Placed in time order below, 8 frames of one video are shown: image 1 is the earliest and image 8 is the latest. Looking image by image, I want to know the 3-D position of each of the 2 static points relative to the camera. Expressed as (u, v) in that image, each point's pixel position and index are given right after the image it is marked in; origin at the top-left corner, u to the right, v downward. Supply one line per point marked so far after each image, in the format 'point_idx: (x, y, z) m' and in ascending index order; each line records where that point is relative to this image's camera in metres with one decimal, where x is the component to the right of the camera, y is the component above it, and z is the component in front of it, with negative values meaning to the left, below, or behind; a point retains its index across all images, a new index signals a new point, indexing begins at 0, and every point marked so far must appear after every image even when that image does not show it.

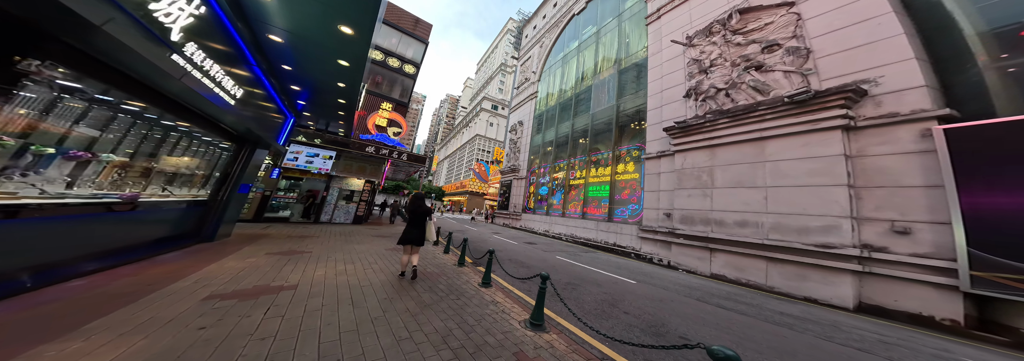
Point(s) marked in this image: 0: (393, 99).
0: (-8.7, +6.3, +16.4) m
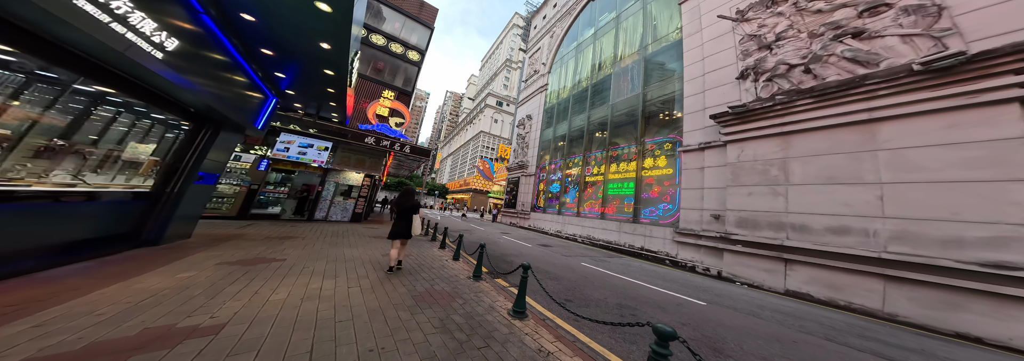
0: (-8.0, +6.6, +15.3) m
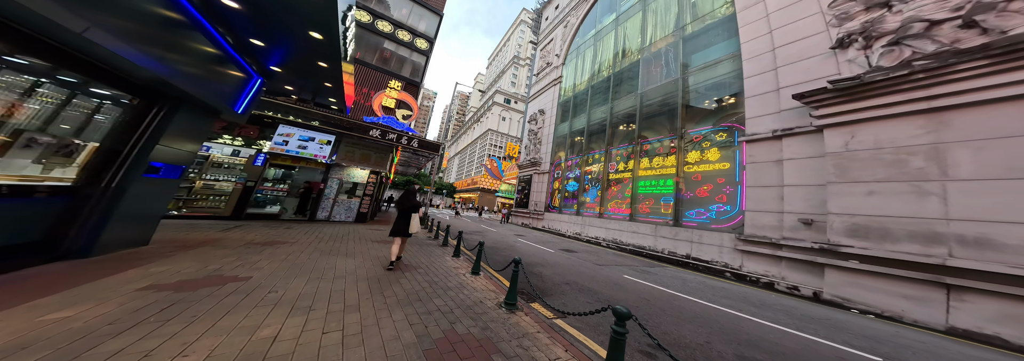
0: (-7.1, +6.8, +14.4) m
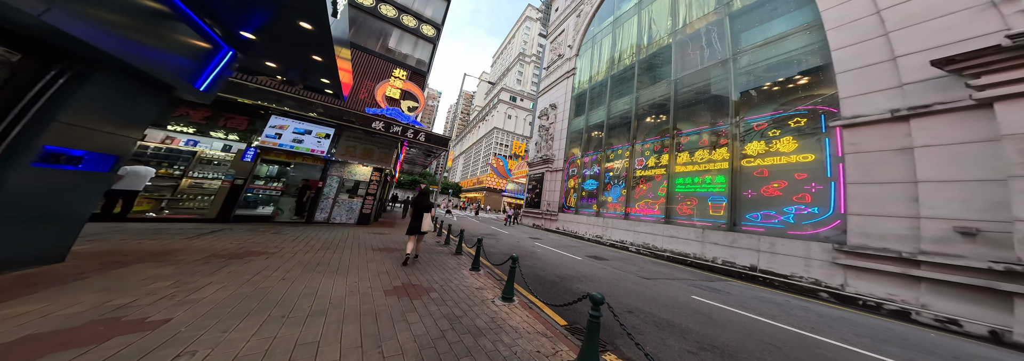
0: (-6.2, +6.9, +13.3) m
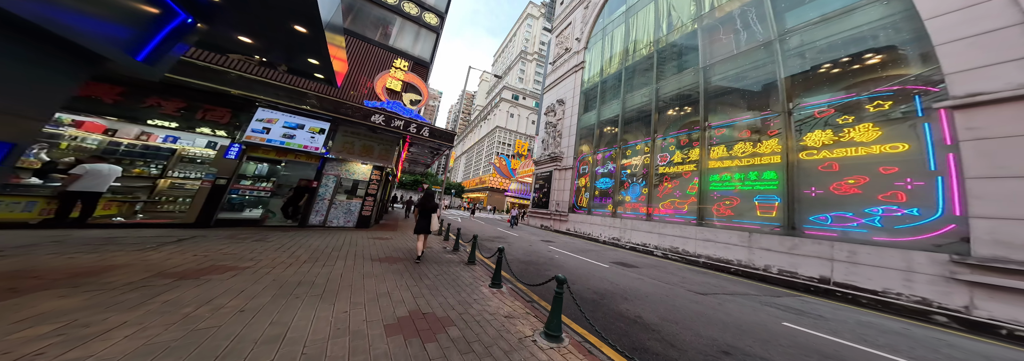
0: (-5.7, +6.9, +12.4) m
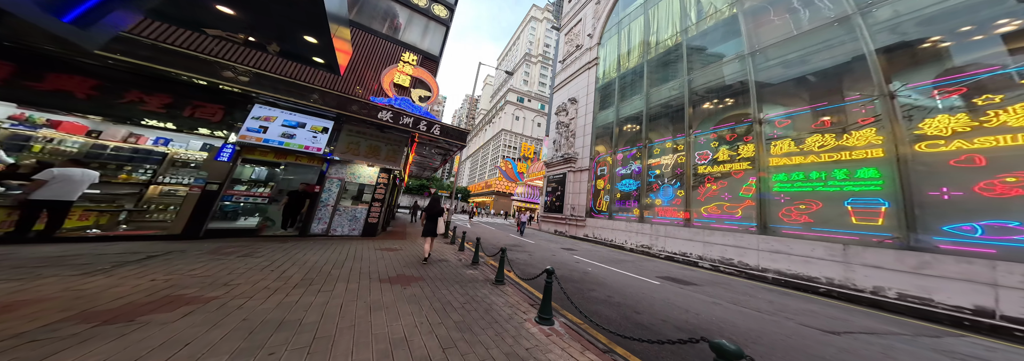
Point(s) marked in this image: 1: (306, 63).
0: (-4.9, +6.7, +11.5) m
1: (-4.7, +2.7, +5.1) m
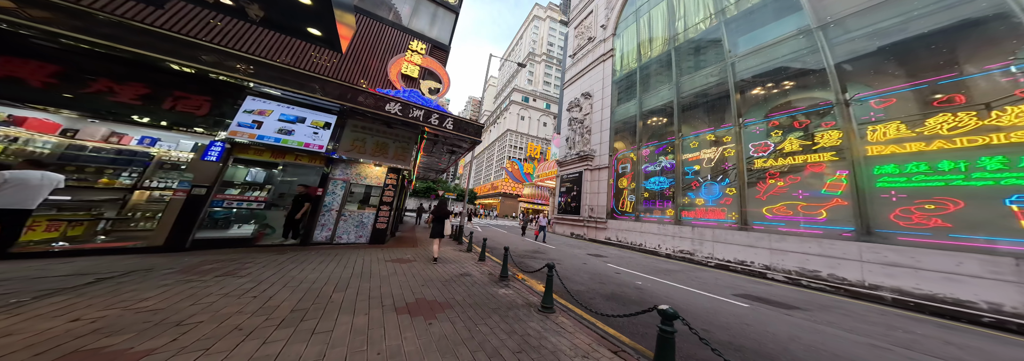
0: (-4.0, +6.7, +10.5) m
1: (-3.9, +2.7, +4.1) m
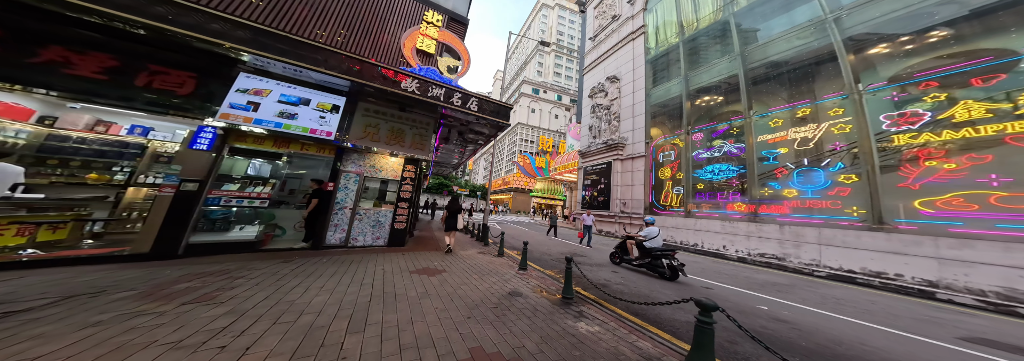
0: (-2.6, +7.0, +9.0) m
1: (-2.7, +2.9, +2.6) m
